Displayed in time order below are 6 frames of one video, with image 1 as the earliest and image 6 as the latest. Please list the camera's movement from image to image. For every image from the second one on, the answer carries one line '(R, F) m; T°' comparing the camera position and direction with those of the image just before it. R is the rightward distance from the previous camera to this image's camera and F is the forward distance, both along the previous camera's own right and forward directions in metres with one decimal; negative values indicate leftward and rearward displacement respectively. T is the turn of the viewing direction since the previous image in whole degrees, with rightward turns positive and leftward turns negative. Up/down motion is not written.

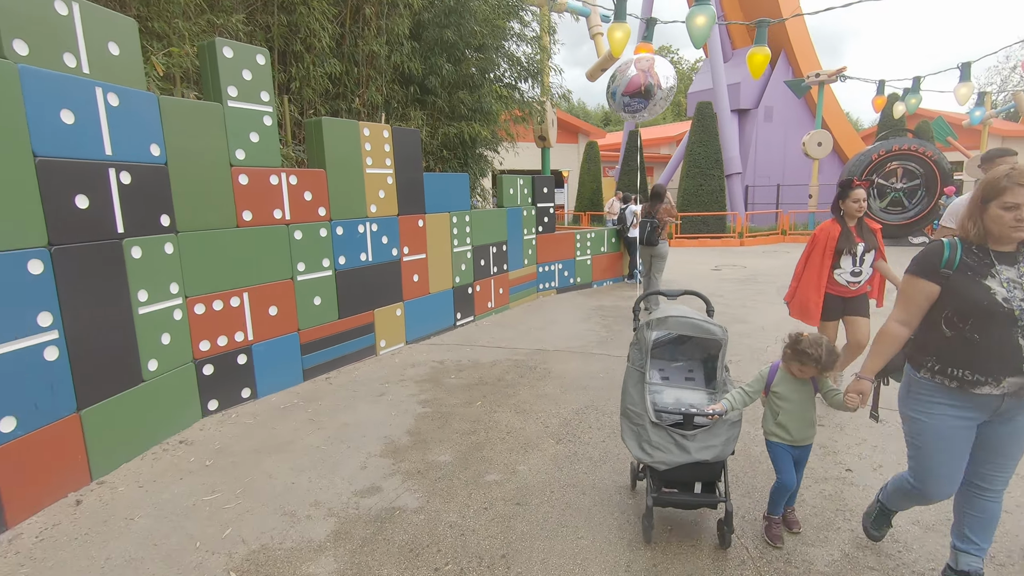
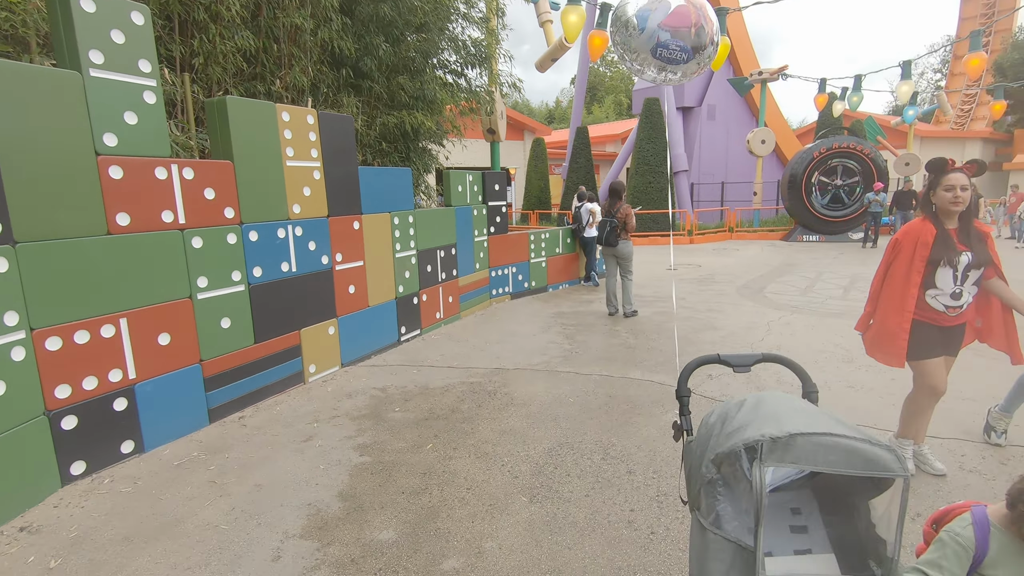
(-0.1, +0.7) m; +6°
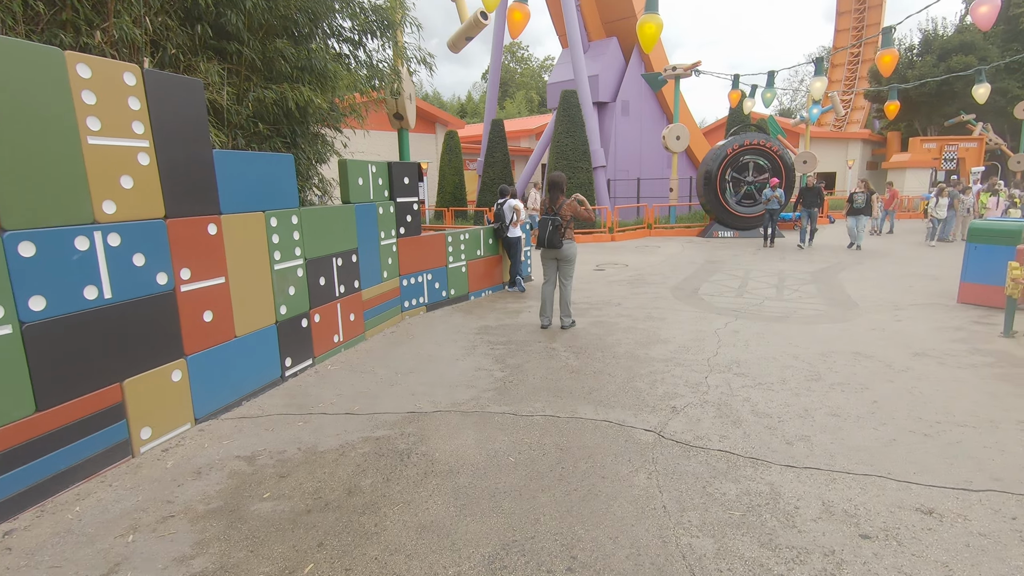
(0.0, +1.0) m; +9°
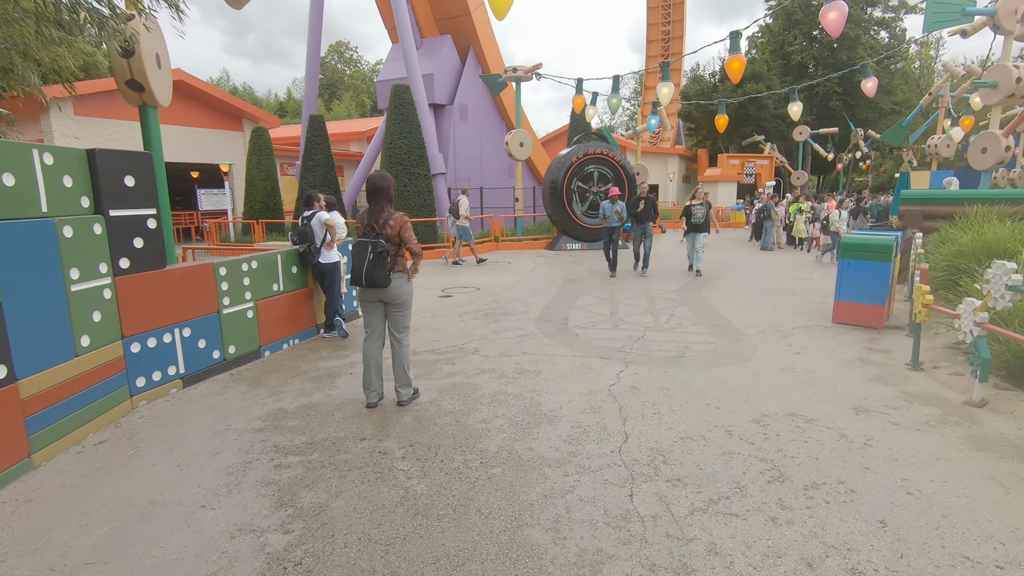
(+0.3, +1.9) m; +17°
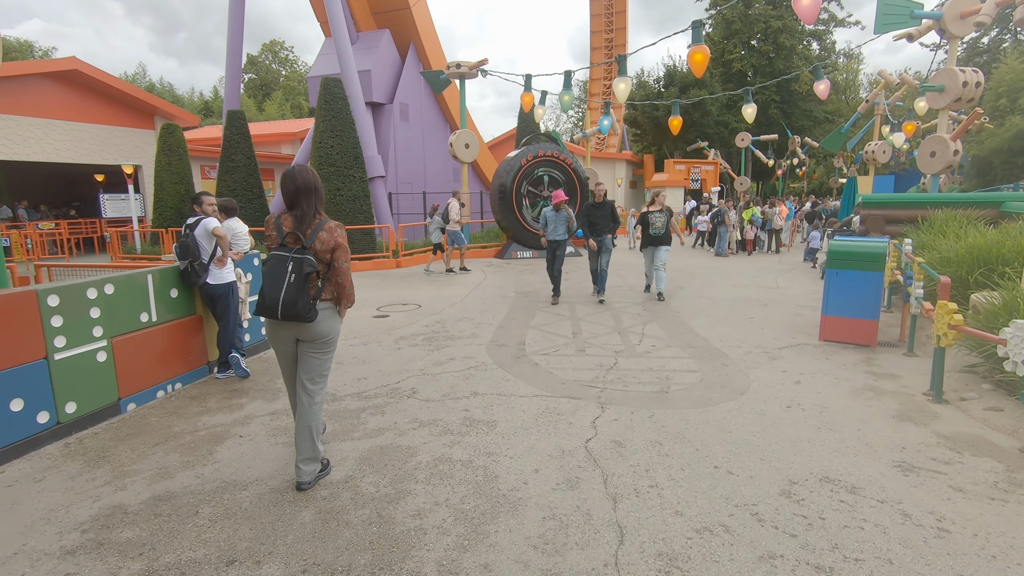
(0.0, +1.1) m; +6°
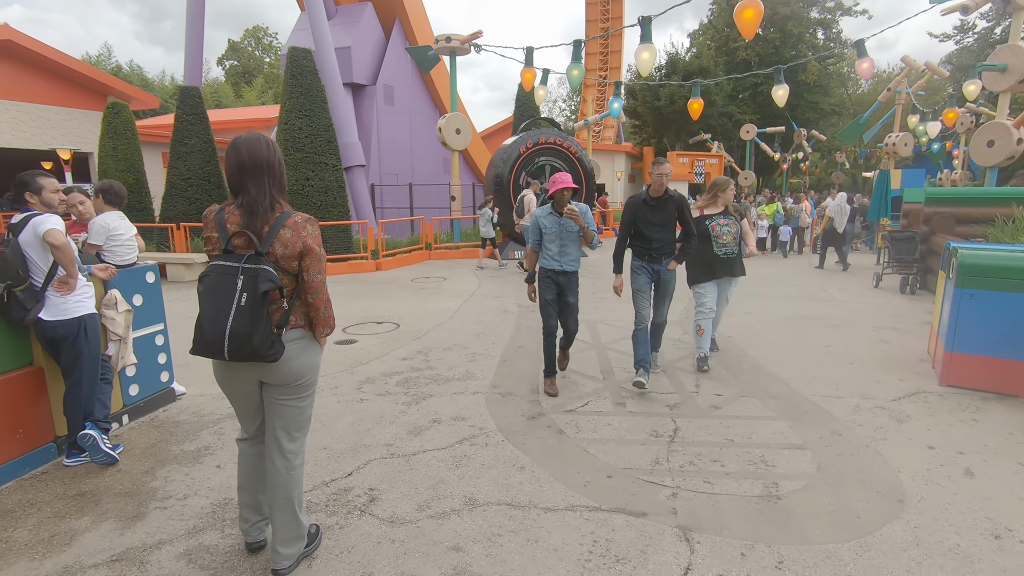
(-0.1, +1.7) m; +1°
